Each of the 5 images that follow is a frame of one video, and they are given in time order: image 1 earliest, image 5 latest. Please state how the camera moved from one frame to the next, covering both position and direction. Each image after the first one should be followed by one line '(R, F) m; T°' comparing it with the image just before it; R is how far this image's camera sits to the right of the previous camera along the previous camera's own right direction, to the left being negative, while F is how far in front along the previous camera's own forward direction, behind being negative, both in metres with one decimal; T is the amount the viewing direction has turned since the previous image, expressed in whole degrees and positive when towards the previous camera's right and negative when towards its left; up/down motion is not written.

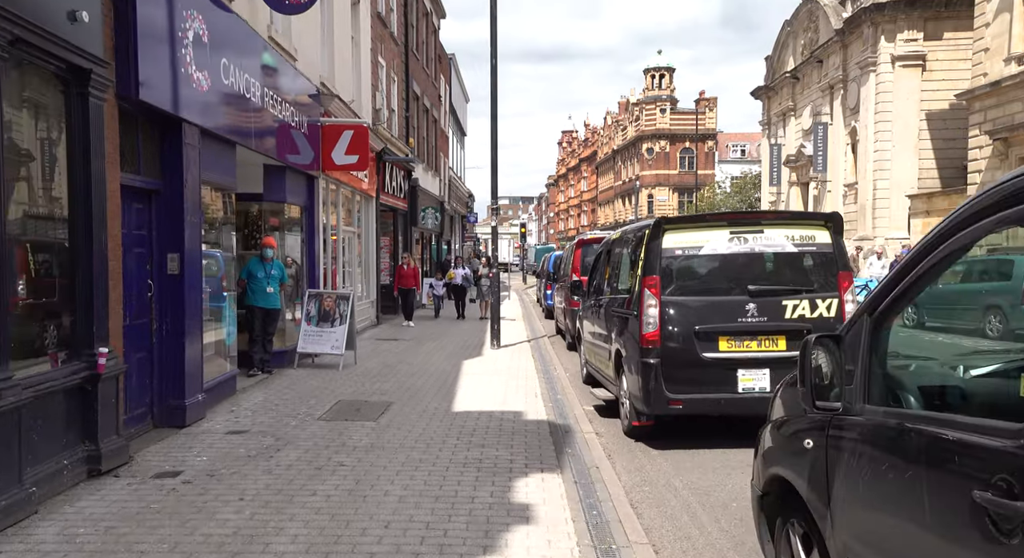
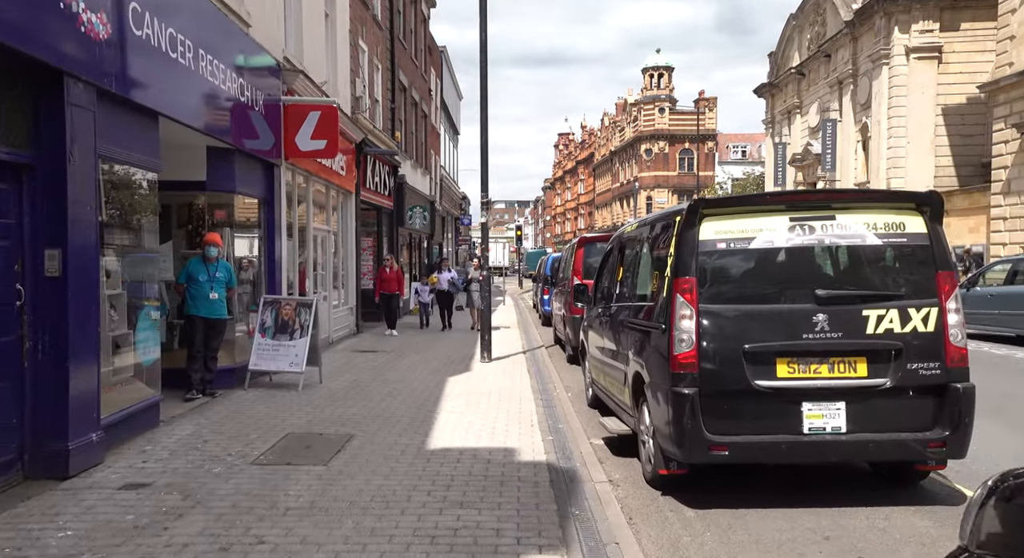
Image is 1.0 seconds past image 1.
(+0.1, +1.7) m; 0°
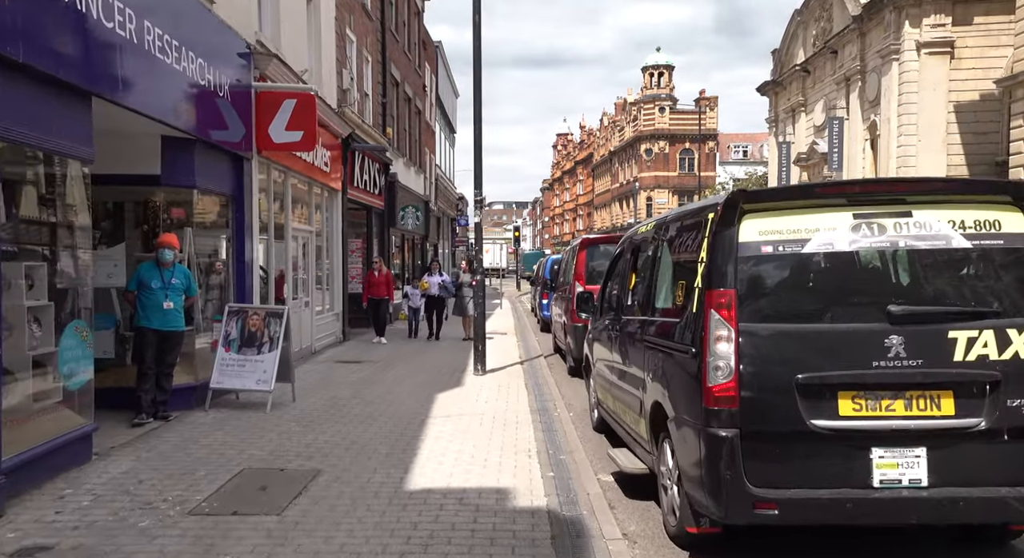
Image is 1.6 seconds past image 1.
(0.0, +1.0) m; 0°
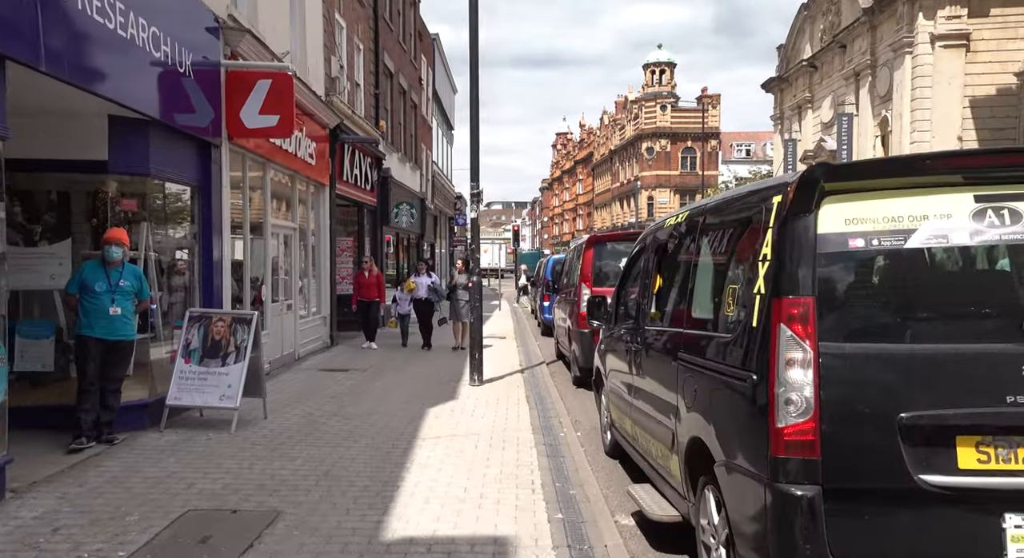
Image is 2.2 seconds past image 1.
(0.0, +1.0) m; 0°
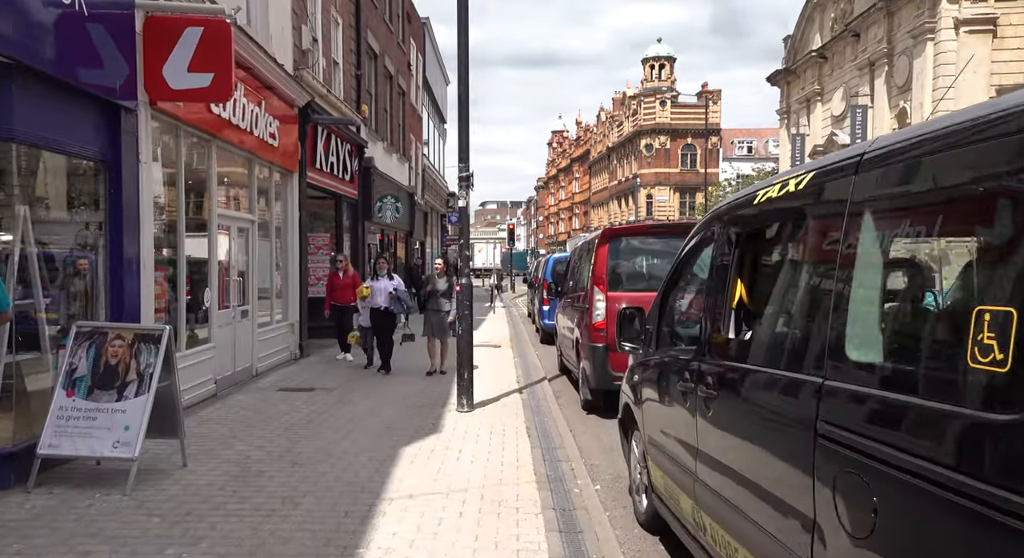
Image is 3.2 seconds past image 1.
(0.0, +1.9) m; 0°
